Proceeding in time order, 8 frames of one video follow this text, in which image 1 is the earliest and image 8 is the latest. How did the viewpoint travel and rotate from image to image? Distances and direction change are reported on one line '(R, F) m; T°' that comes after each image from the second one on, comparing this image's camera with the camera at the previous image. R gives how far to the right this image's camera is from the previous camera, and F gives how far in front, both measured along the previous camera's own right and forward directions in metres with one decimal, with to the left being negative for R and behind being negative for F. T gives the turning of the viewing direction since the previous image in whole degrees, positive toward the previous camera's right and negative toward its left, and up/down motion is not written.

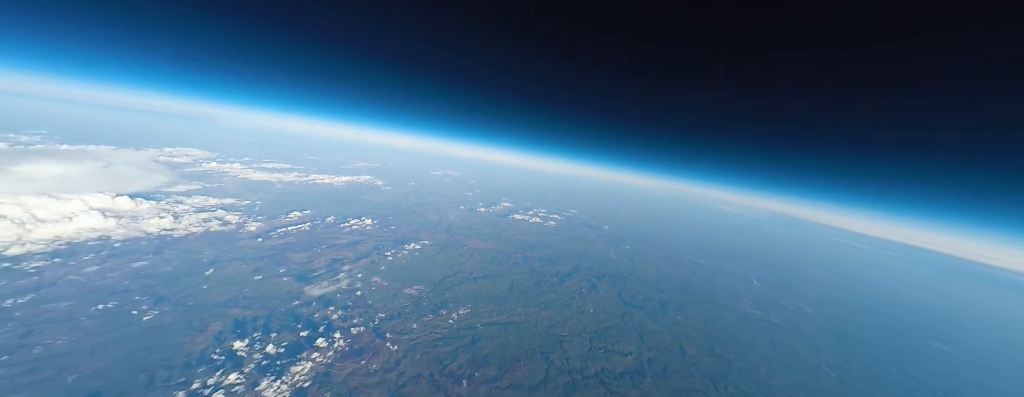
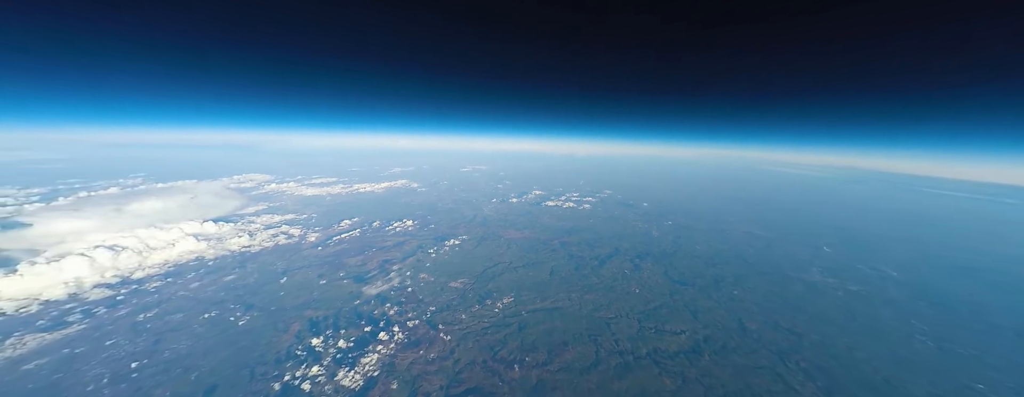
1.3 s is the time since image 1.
(+0.4, -0.2) m; -7°
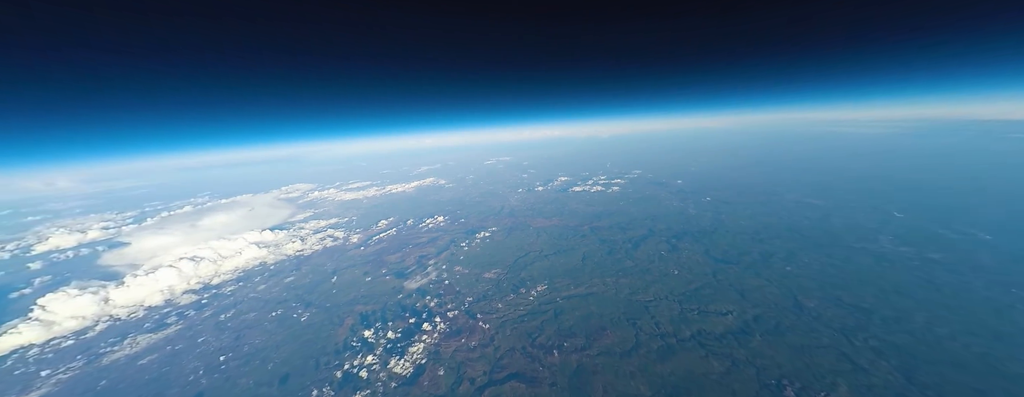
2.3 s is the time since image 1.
(+0.5, -0.1) m; -6°
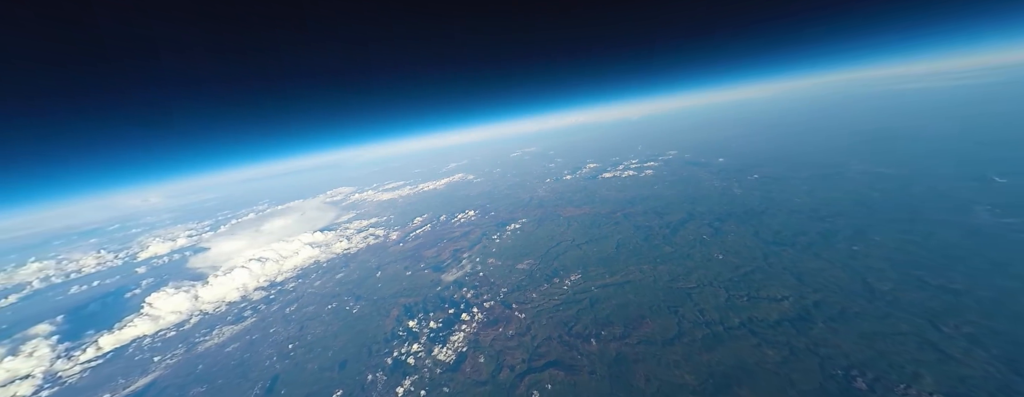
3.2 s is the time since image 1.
(+0.5, -0.1) m; -7°
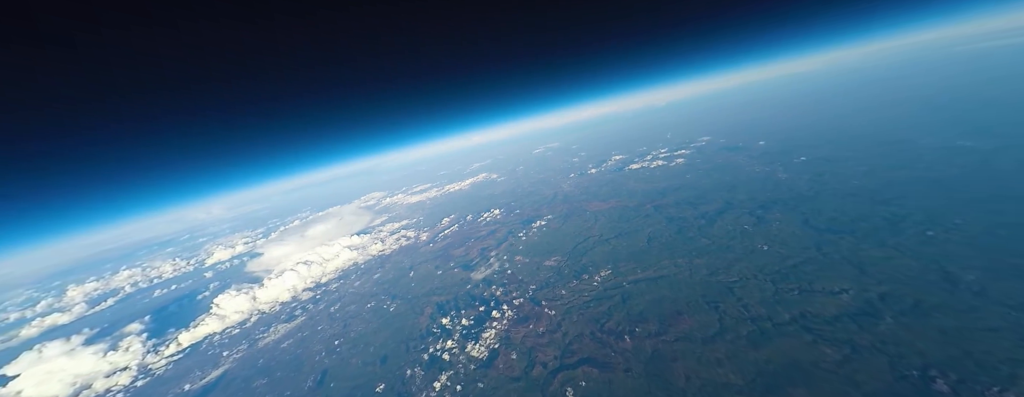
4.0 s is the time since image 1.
(+0.5, 0.0) m; -6°
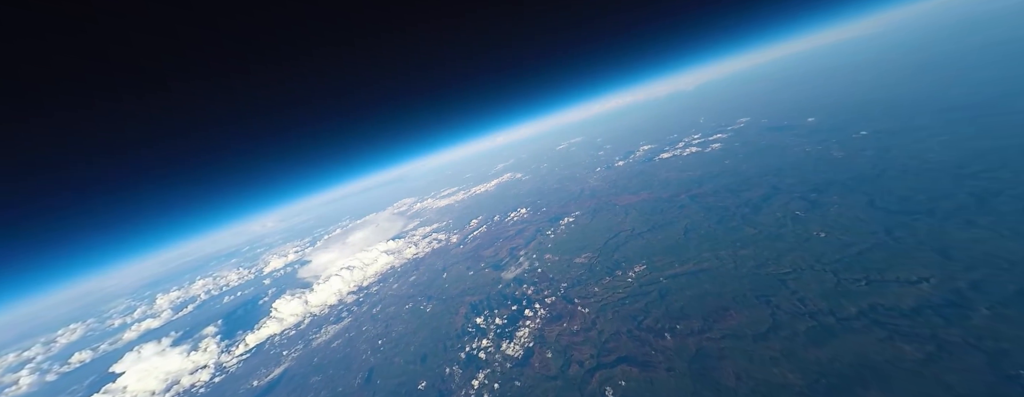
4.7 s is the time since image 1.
(+0.5, +0.1) m; -6°
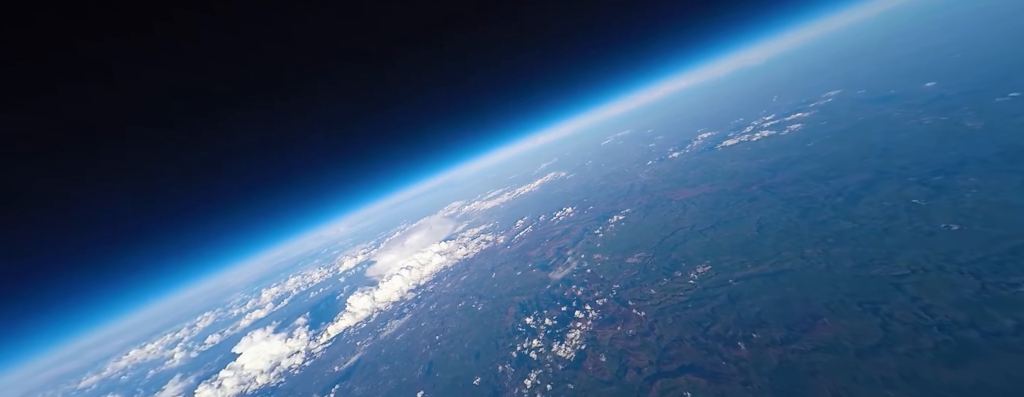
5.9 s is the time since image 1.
(+0.8, +0.3) m; -11°
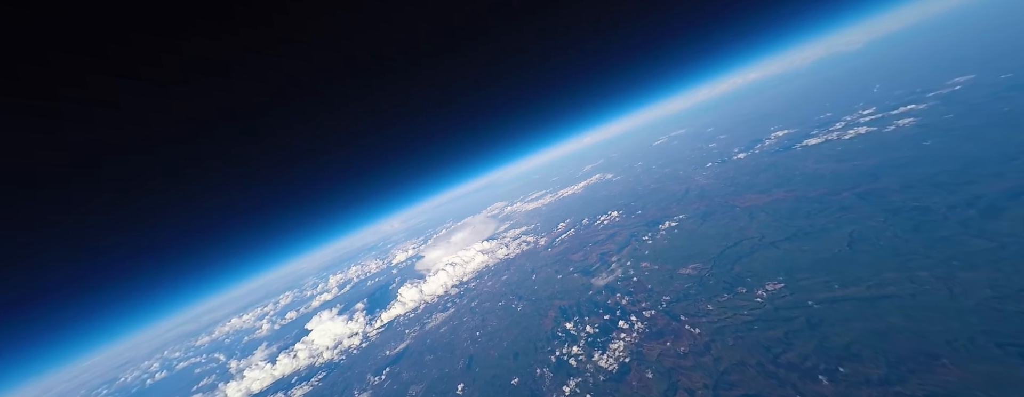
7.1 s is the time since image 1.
(+0.6, +0.4) m; -10°
